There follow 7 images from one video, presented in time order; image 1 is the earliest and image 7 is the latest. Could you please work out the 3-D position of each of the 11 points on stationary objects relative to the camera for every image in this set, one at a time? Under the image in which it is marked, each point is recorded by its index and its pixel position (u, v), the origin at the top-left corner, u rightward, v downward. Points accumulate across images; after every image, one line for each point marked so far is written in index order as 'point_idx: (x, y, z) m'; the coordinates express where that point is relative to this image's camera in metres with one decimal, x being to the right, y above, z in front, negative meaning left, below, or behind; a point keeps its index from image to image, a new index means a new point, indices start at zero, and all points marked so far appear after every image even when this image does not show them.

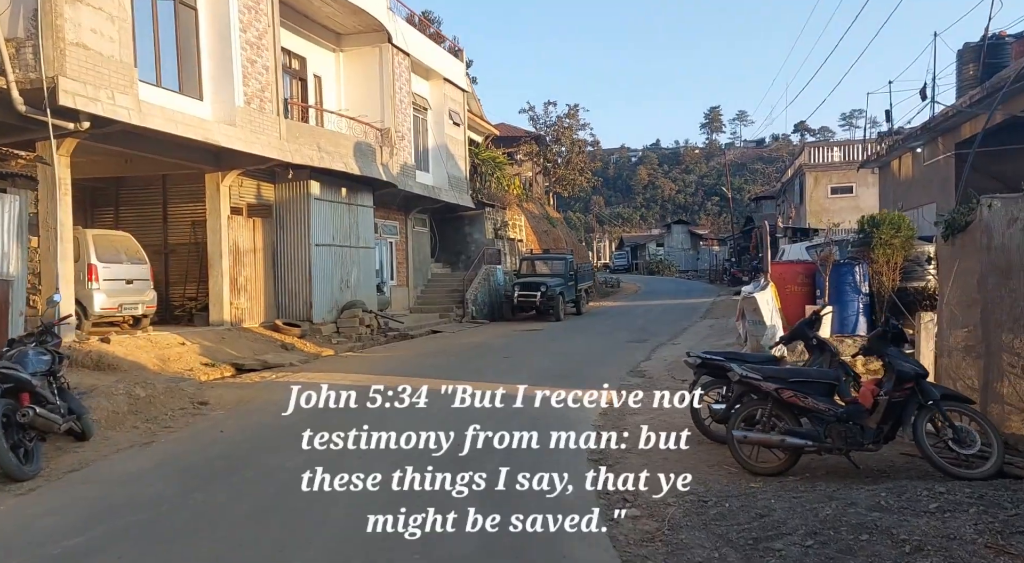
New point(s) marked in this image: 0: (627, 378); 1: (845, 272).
0: (+1.9, -1.5, +14.6) m
1: (+4.7, +0.2, +12.8) m
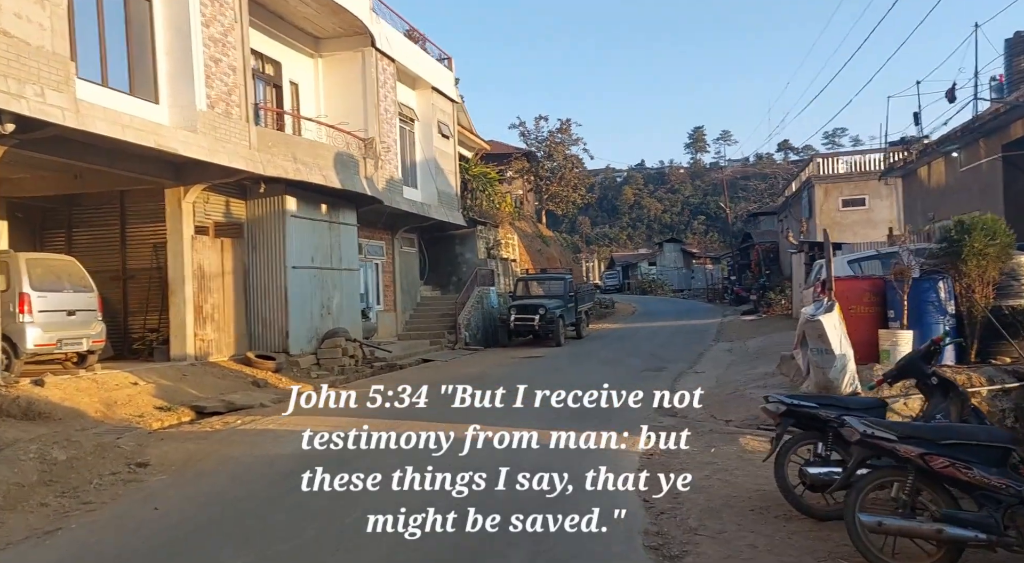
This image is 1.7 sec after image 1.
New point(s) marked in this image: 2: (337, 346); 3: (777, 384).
0: (+2.0, -1.9, +12.4) m
1: (+4.9, -0.1, +10.7) m
2: (-3.6, -1.4, +18.9) m
3: (+3.8, -1.5, +12.9) m
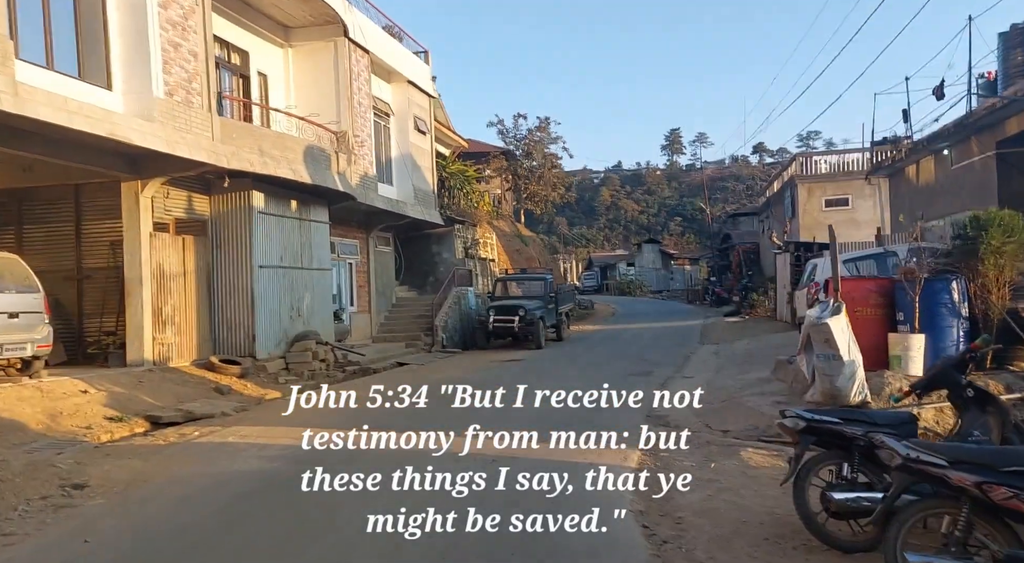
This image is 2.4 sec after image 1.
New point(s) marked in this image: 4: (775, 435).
0: (+1.8, -1.9, +11.6) m
1: (+4.7, -0.1, +9.9) m
2: (-4.0, -1.4, +17.9) m
3: (+3.6, -1.5, +12.1) m
4: (+3.0, -1.7, +10.2) m
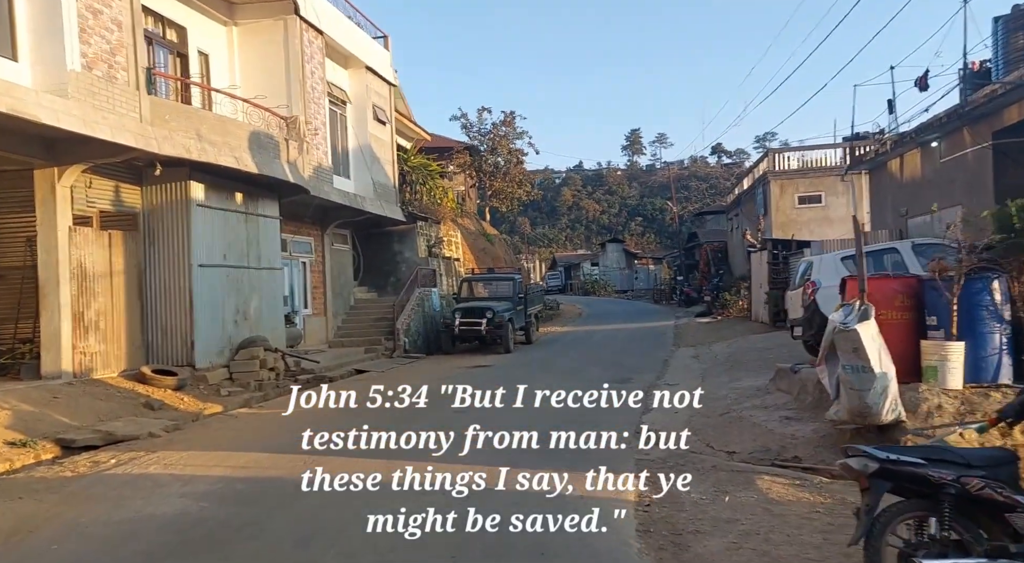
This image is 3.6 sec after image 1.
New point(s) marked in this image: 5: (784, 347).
0: (+1.4, -1.9, +10.1) m
1: (+4.4, 0.0, +8.6) m
2: (-4.6, -1.4, +16.2) m
3: (+3.2, -1.5, +10.7) m
4: (+2.7, -1.7, +8.8) m
5: (+5.8, -1.4, +19.3) m
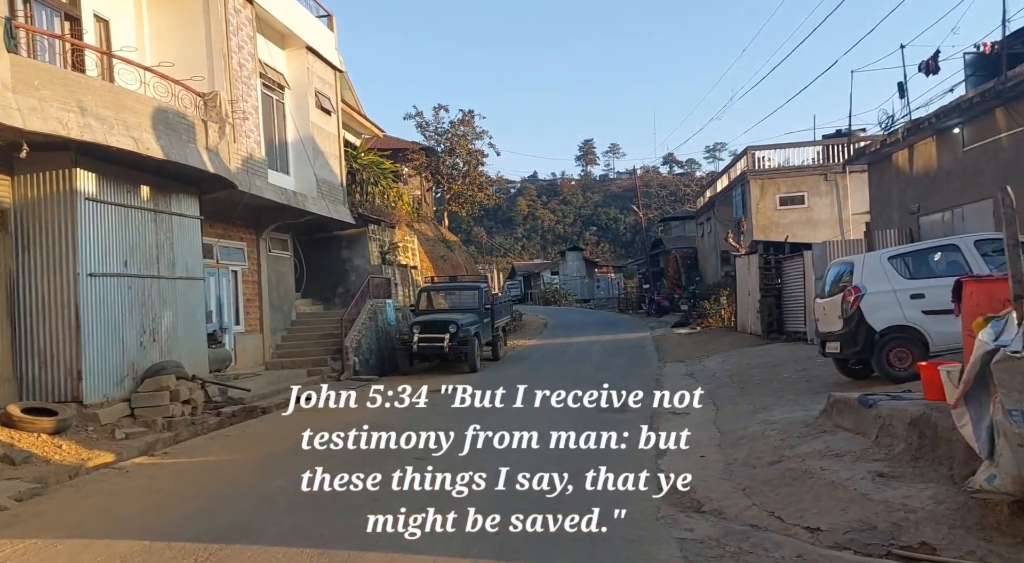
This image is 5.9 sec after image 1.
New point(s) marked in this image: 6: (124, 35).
0: (+1.3, -1.9, +7.2) m
1: (+4.4, 0.0, +5.9) m
2: (-5.0, -1.6, +13.0) m
3: (+3.1, -1.5, +7.9) m
4: (+2.6, -1.7, +5.9) m
5: (+5.2, -1.5, +16.6) m
6: (-6.4, +4.1, +15.0) m
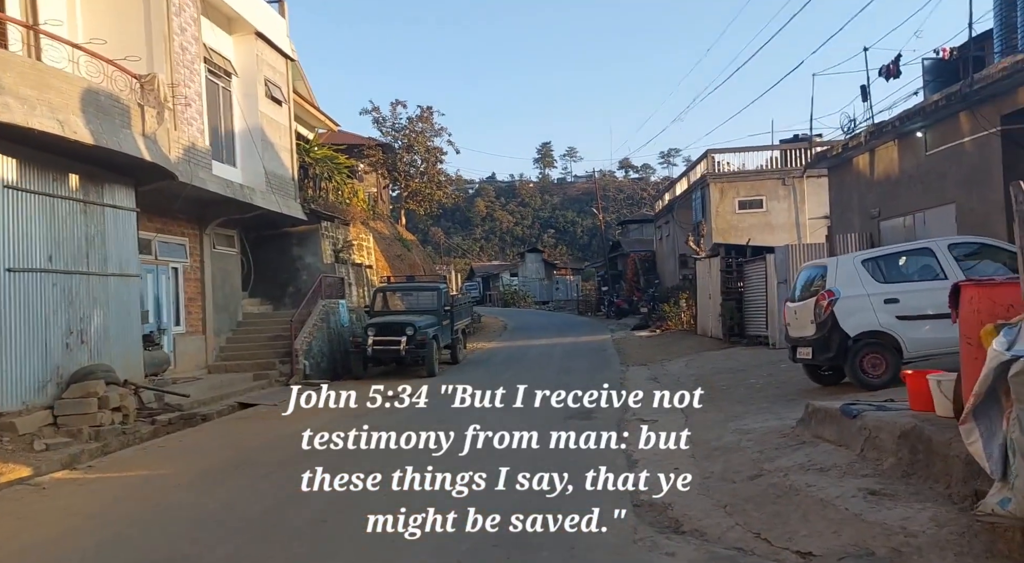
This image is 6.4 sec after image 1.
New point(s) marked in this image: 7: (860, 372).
0: (+1.0, -1.9, +6.6) m
1: (+4.1, -0.1, +5.3) m
2: (-5.6, -1.5, +12.1) m
3: (+2.7, -1.5, +7.3) m
4: (+2.4, -1.7, +5.3) m
5: (+4.5, -1.6, +16.1) m
6: (-7.1, +4.1, +14.0) m
7: (+4.3, -1.1, +11.2) m
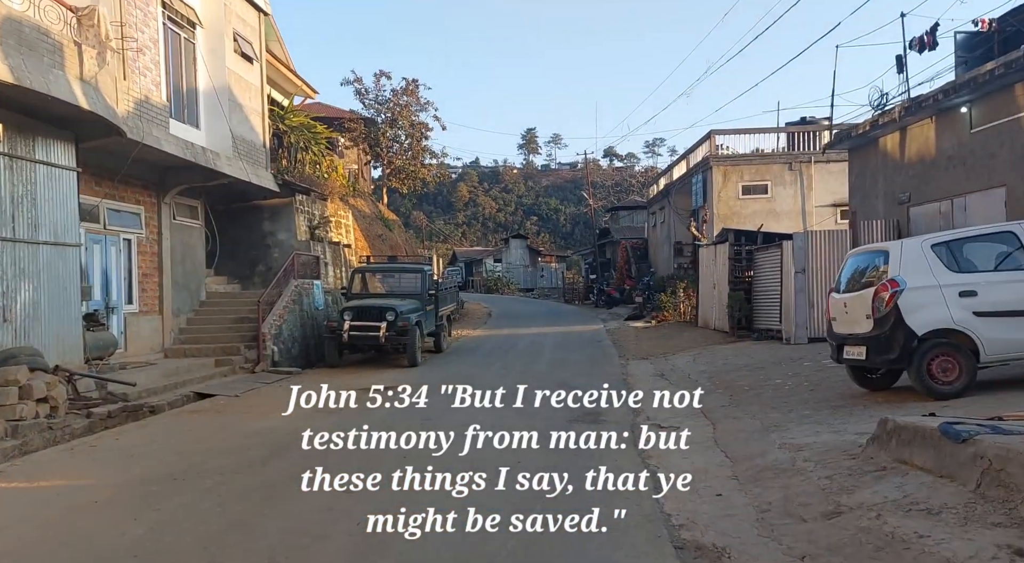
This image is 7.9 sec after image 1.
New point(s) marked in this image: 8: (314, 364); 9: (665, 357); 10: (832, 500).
0: (+1.1, -1.8, +4.8) m
1: (+4.3, 0.0, +3.6) m
2: (-5.6, -1.2, +10.1) m
3: (+2.8, -1.4, +5.6) m
4: (+2.5, -1.7, +3.6) m
5: (+4.4, -1.4, +14.4) m
6: (-7.0, +4.5, +11.9) m
7: (+4.3, -1.0, +9.4) m
8: (-4.0, -1.7, +18.3) m
9: (+3.3, -1.6, +19.1) m
10: (+2.3, -1.6, +6.5) m
